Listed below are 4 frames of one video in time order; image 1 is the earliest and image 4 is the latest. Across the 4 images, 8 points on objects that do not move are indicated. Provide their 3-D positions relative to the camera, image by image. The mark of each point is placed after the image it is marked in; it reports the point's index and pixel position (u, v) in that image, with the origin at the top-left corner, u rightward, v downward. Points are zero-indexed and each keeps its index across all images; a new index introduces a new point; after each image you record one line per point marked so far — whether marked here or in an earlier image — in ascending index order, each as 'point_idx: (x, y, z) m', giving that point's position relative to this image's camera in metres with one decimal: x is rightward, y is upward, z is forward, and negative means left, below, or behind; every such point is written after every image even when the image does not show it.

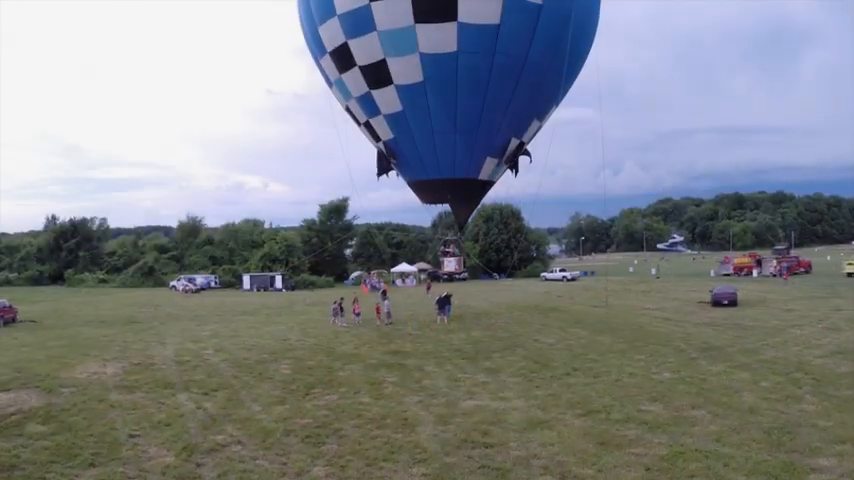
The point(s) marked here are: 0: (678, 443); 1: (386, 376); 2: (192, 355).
0: (+3.1, -2.5, +8.5) m
1: (-0.8, -2.7, +13.9) m
2: (-6.2, -3.1, +18.3) m
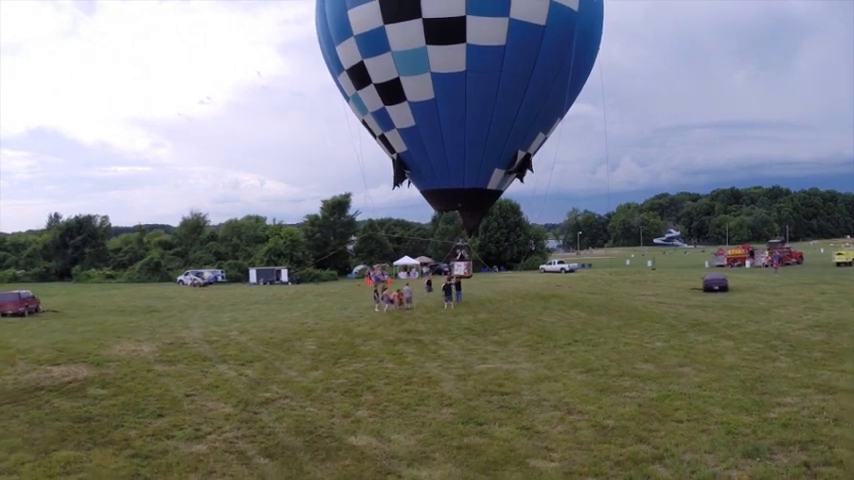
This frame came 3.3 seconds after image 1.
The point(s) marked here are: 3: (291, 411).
0: (+3.4, -2.1, +9.9) m
1: (-0.5, -2.4, +15.3) m
2: (-5.9, -2.7, +19.7) m
3: (-1.9, -2.4, +9.6) m
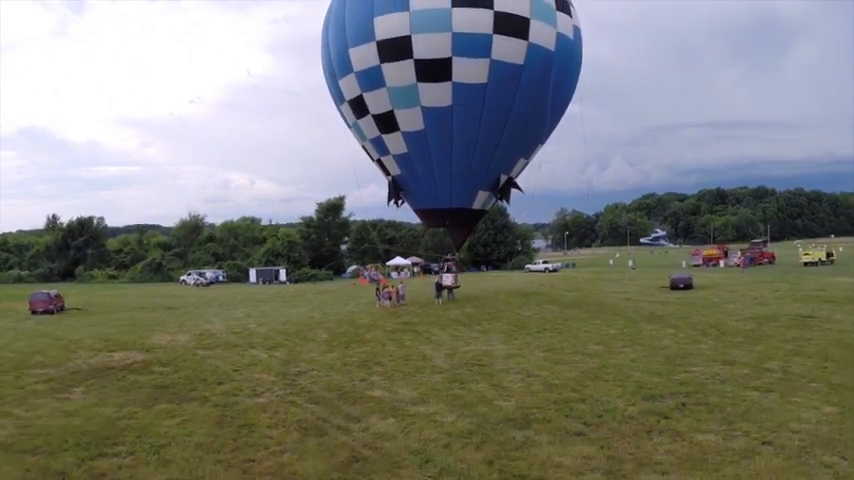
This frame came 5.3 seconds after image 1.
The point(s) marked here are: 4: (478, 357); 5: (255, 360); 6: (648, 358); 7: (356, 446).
0: (+3.4, -2.3, +13.0) m
1: (-0.6, -2.6, +18.4) m
2: (-6.1, -2.9, +22.7) m
3: (-1.9, -2.5, +12.6) m
4: (+1.0, -2.4, +14.0) m
5: (-3.8, -2.7, +15.4) m
6: (+4.3, -2.3, +13.5) m
7: (-0.8, -2.3, +7.8) m
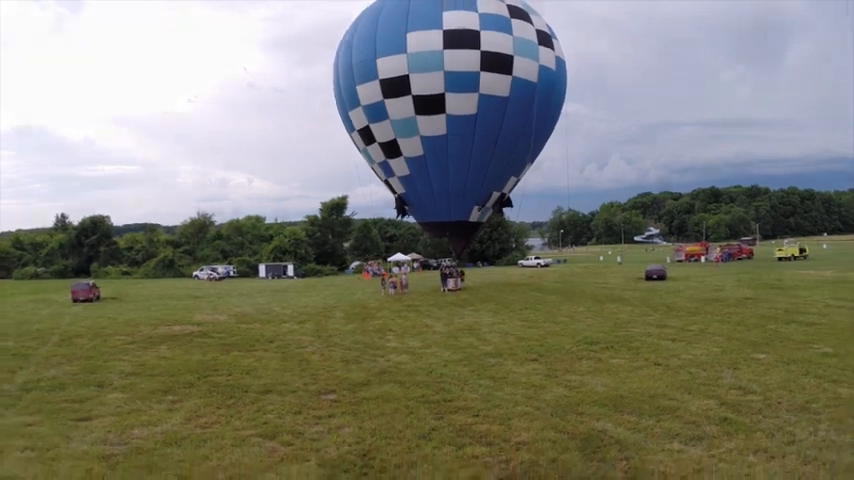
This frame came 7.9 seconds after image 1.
0: (+3.4, -2.1, +16.9) m
1: (-0.6, -2.4, +22.3) m
2: (-6.1, -2.7, +26.5) m
3: (-1.9, -2.3, +16.5) m
4: (+1.1, -2.2, +17.8) m
5: (-3.8, -2.5, +19.3) m
6: (+4.4, -2.1, +17.4) m
7: (-0.7, -2.1, +11.7) m
